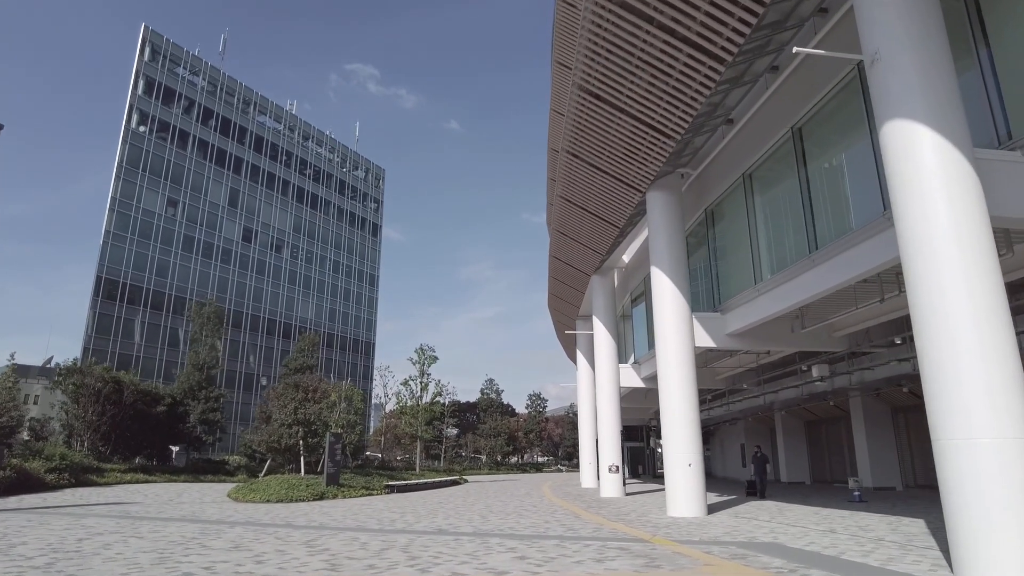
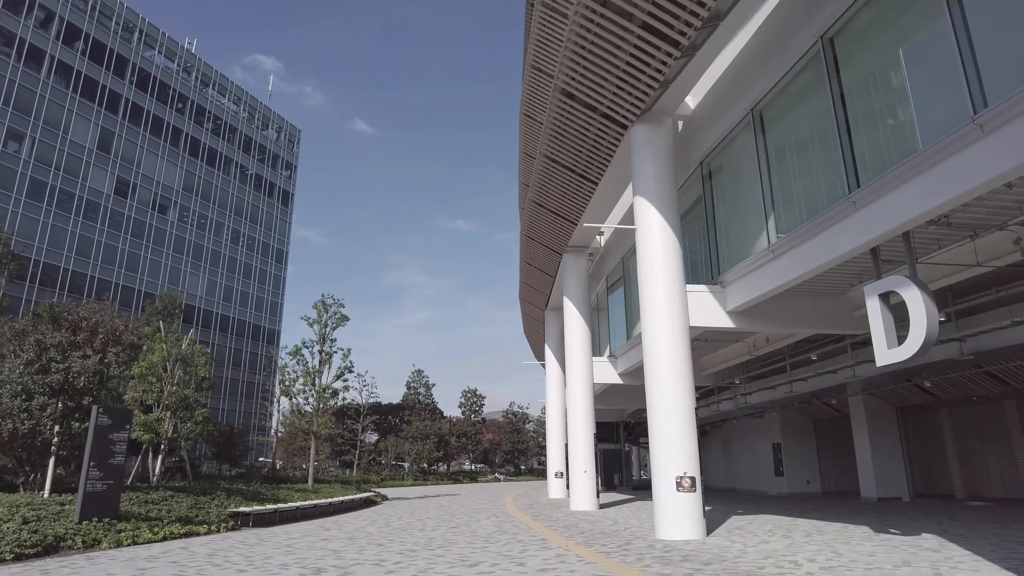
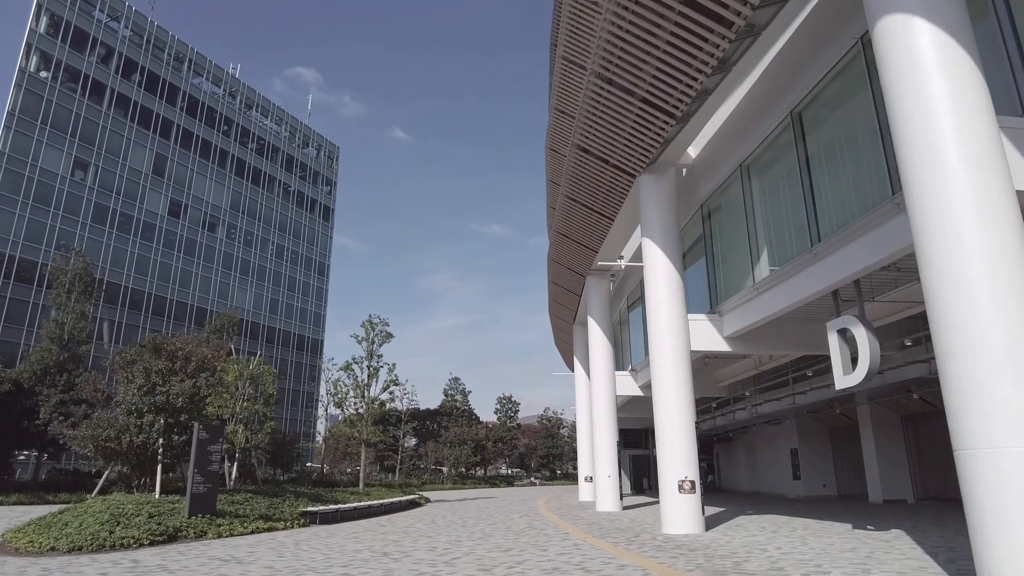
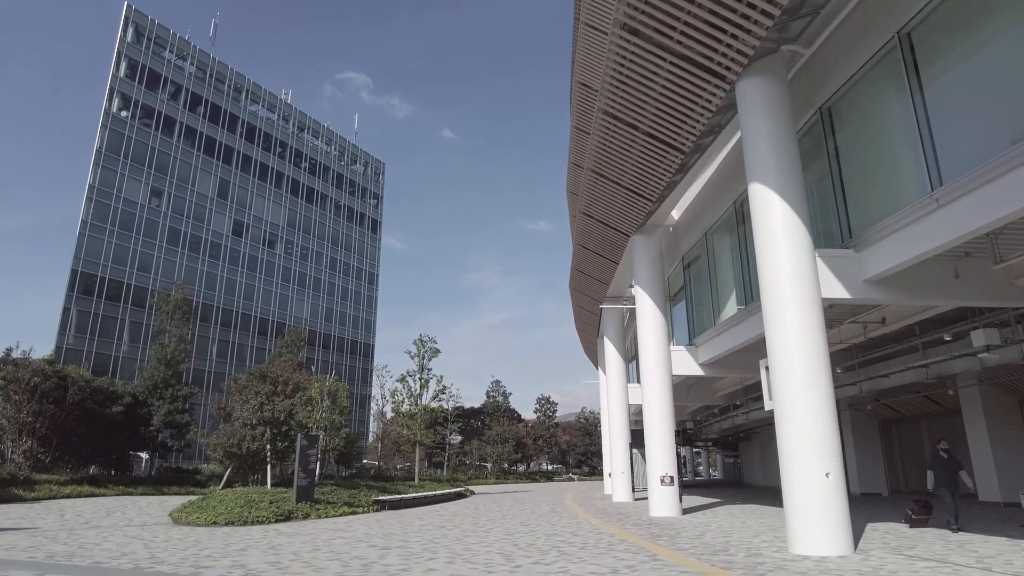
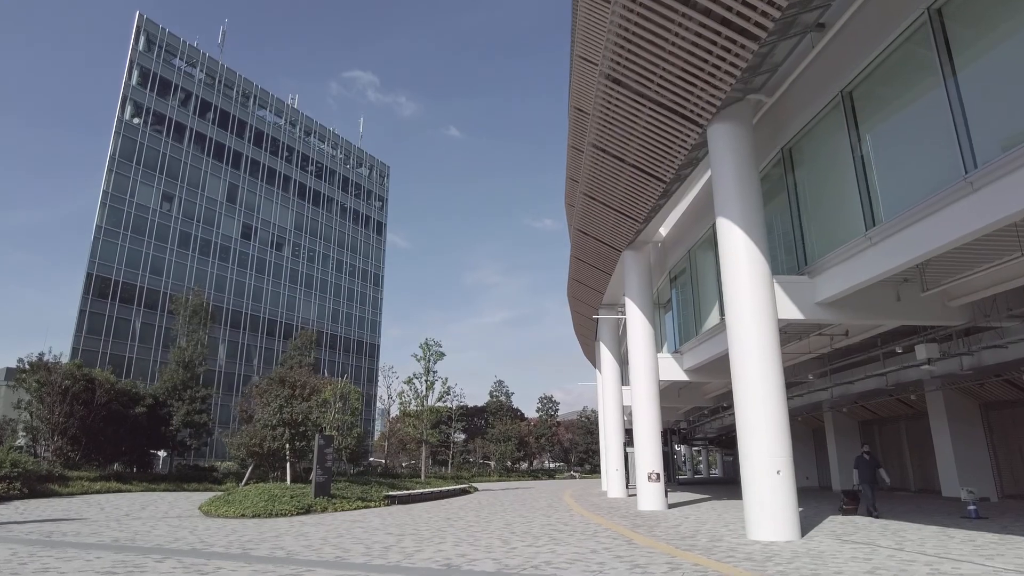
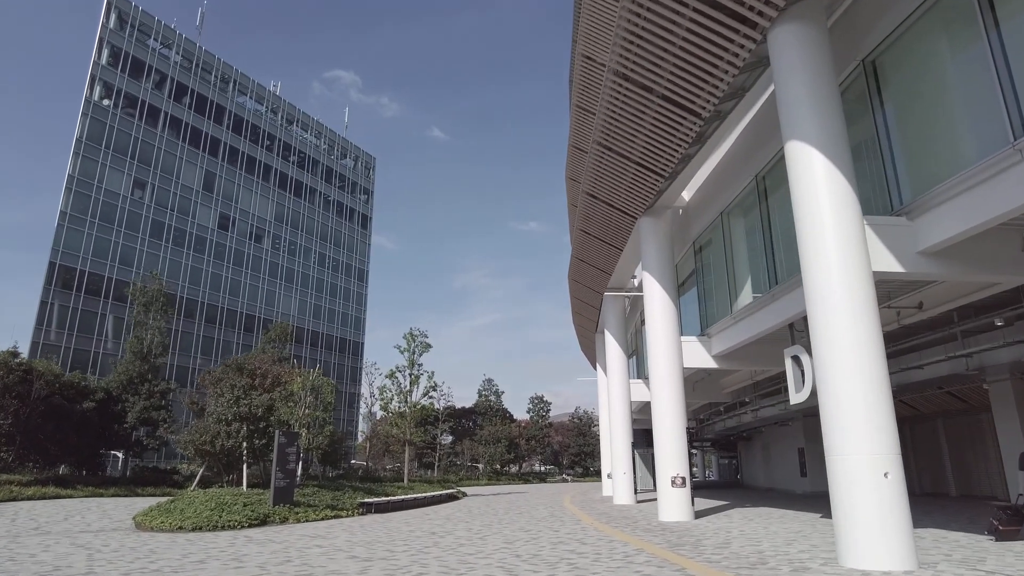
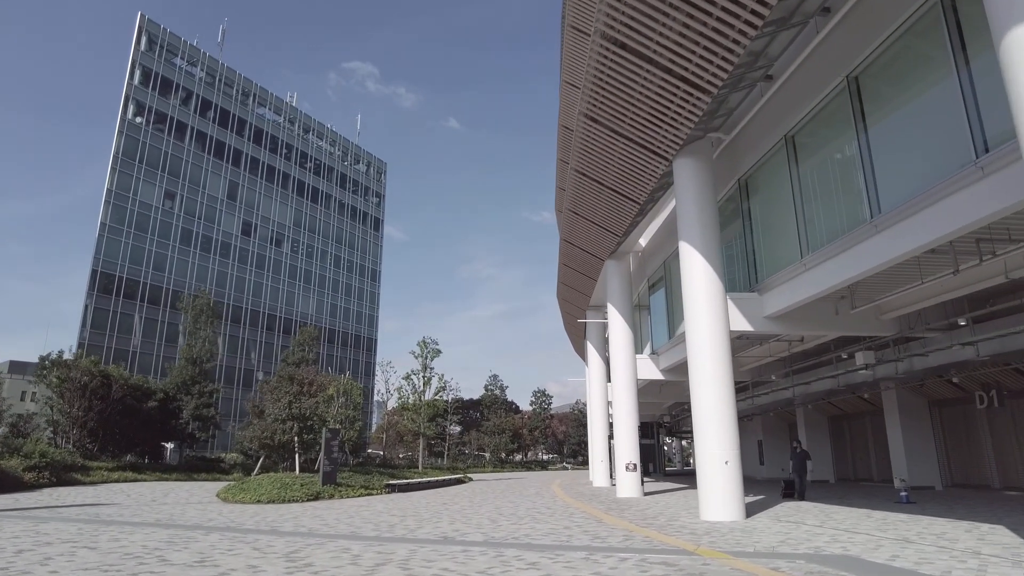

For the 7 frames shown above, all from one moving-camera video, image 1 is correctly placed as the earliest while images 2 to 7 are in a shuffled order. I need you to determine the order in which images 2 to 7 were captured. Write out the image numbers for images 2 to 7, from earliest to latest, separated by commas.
7, 5, 4, 6, 3, 2
